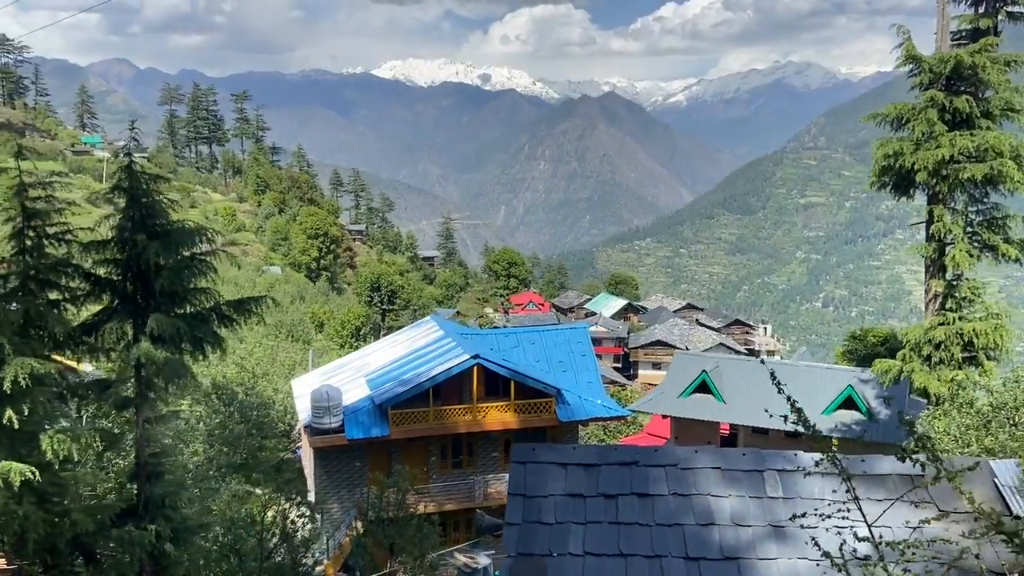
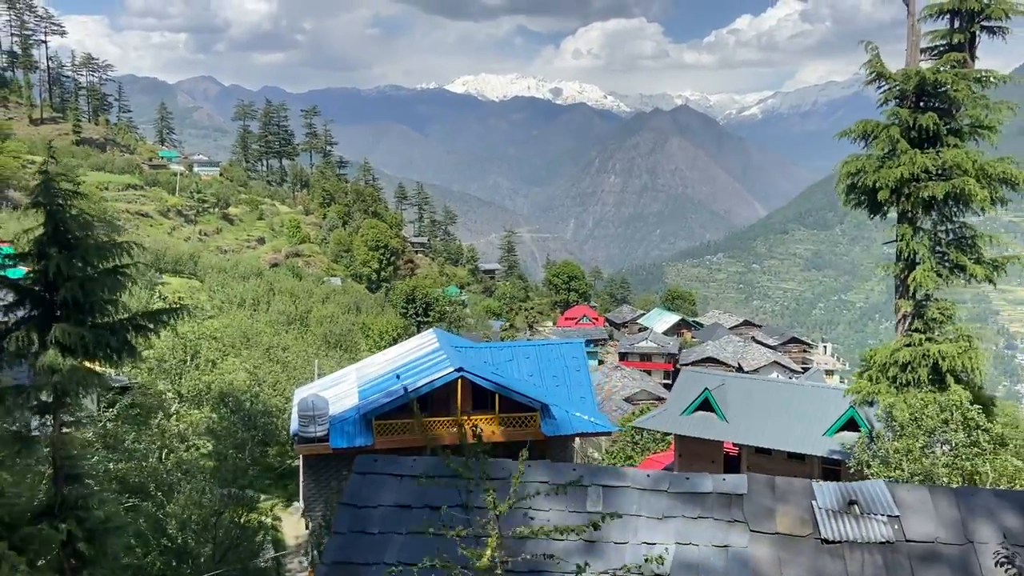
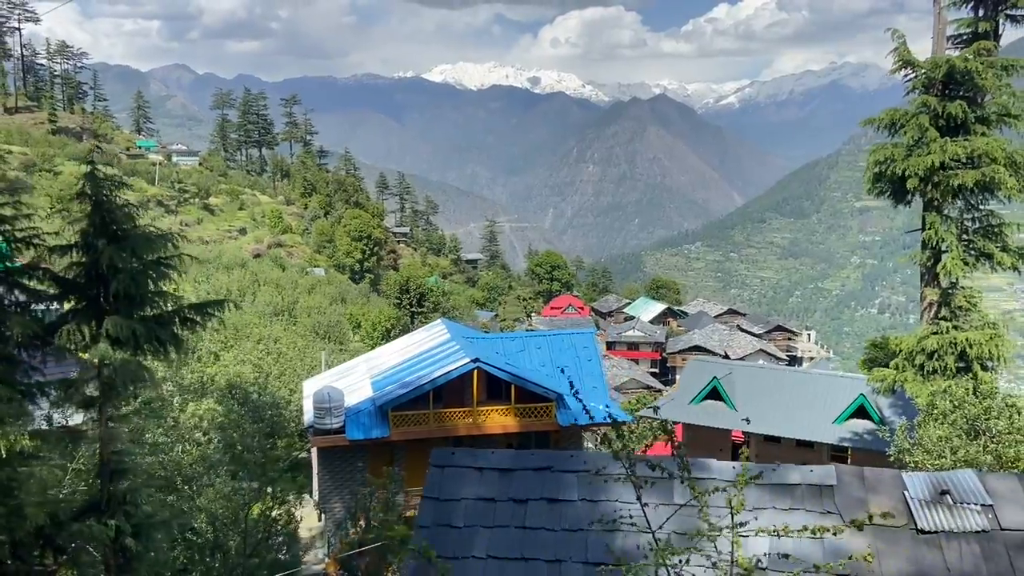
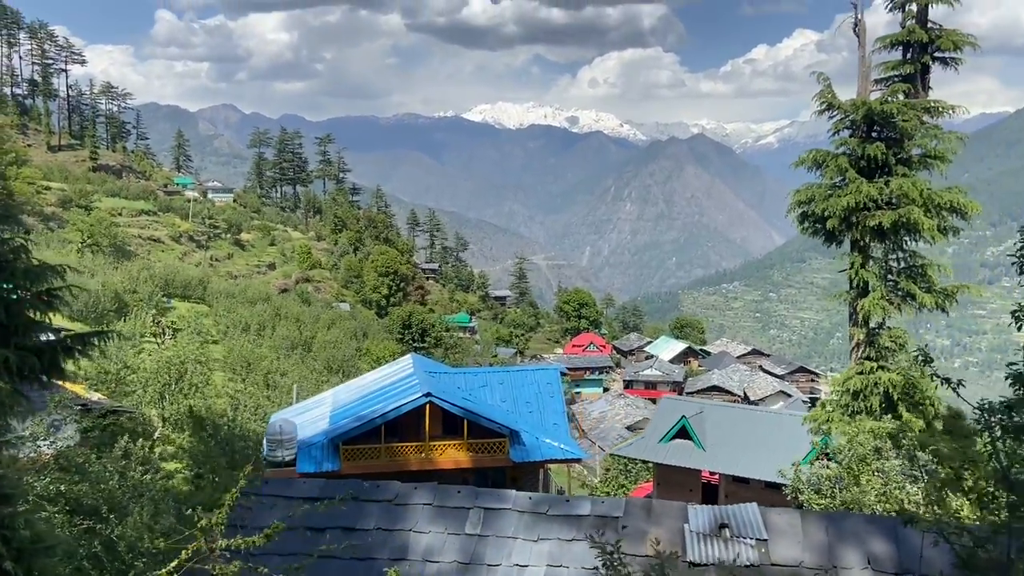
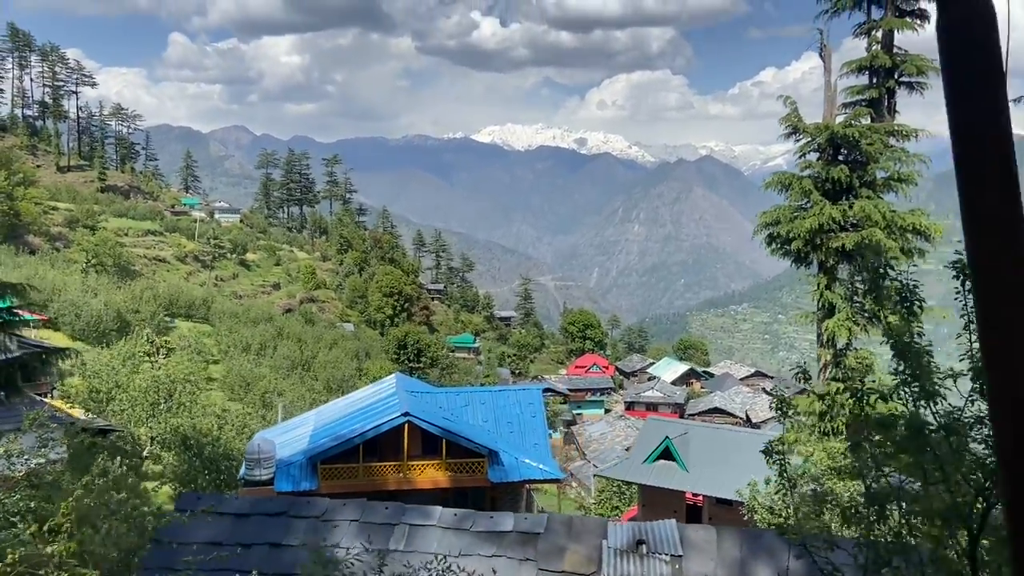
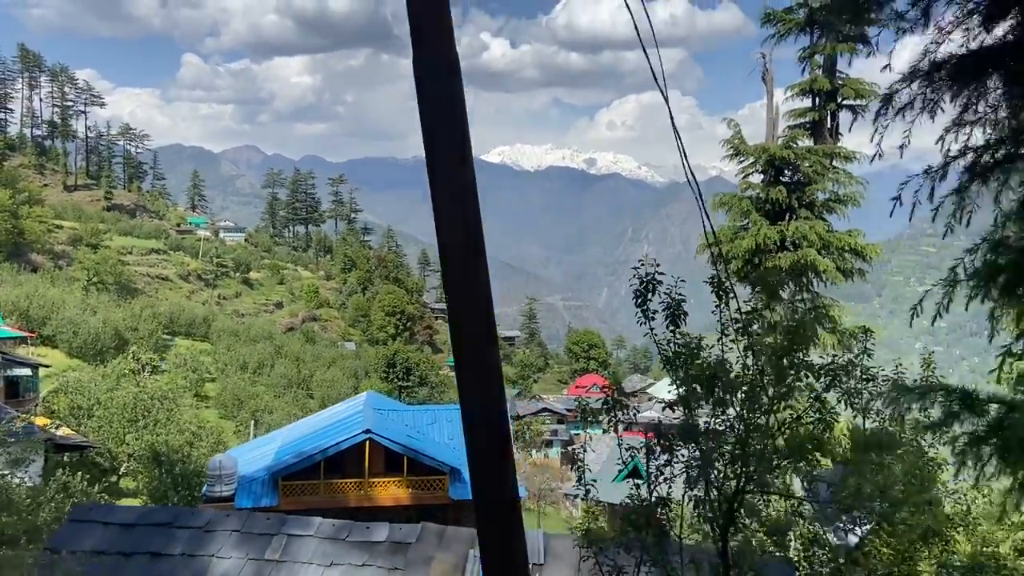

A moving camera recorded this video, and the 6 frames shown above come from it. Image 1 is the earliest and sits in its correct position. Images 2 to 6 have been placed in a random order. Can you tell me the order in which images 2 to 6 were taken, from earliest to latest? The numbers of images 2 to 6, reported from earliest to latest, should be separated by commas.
3, 2, 4, 5, 6
